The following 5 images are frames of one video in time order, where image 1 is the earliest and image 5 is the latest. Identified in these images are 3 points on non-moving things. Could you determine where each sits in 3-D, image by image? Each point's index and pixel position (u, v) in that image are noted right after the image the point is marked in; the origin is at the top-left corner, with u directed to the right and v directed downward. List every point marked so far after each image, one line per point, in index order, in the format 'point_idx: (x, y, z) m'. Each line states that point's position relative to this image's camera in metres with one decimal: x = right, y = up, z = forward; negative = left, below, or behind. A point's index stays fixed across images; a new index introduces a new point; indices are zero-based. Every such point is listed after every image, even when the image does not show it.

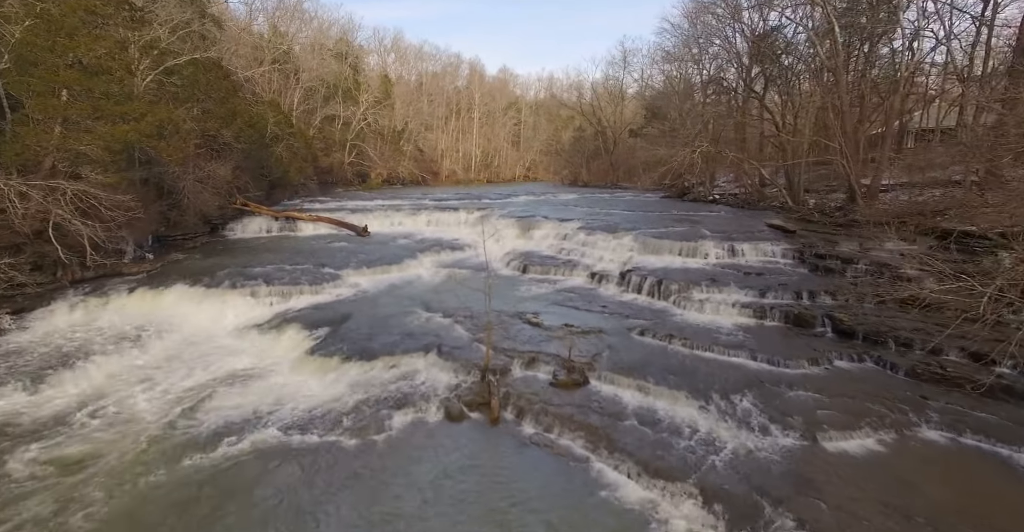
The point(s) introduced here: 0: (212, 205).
0: (-10.7, +2.2, +18.7) m
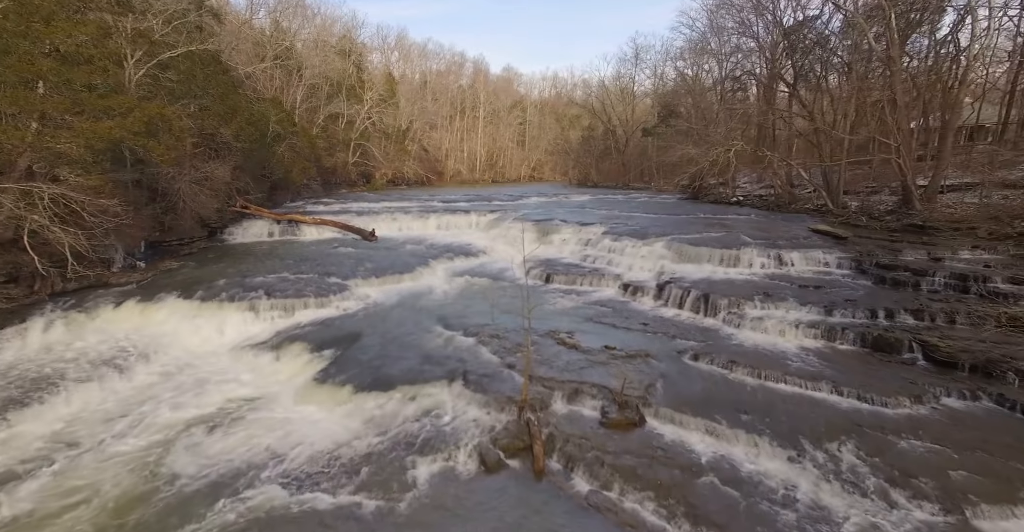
0: (-10.1, +2.0, +17.5) m
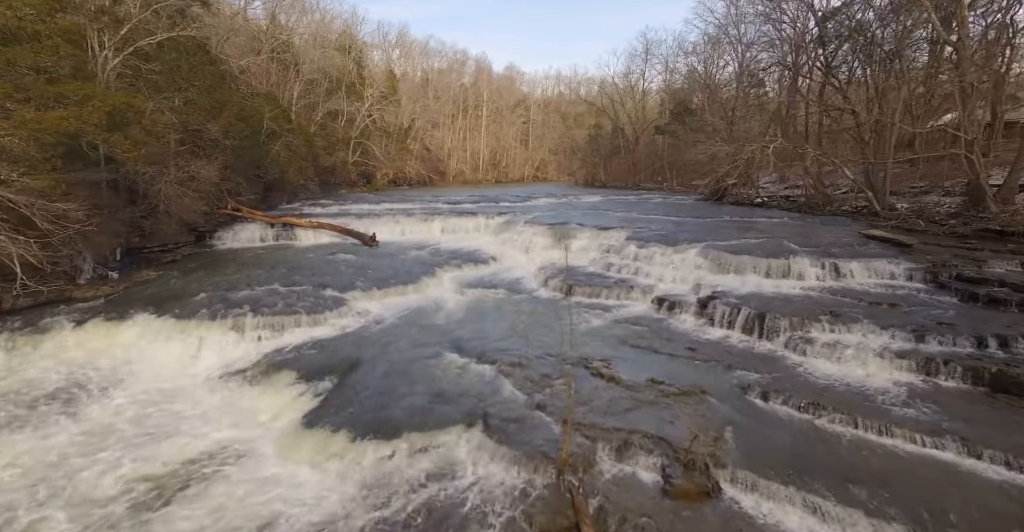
0: (-9.7, +1.7, +16.1) m
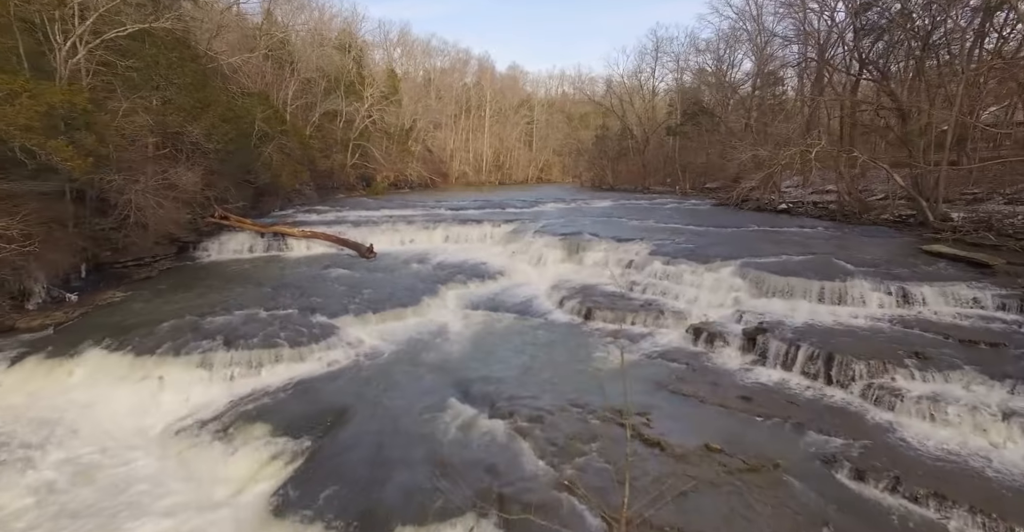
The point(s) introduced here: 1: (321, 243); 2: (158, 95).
0: (-9.5, +1.3, +14.7) m
1: (-6.6, +0.8, +18.2) m
2: (-9.2, +4.5, +13.7) m
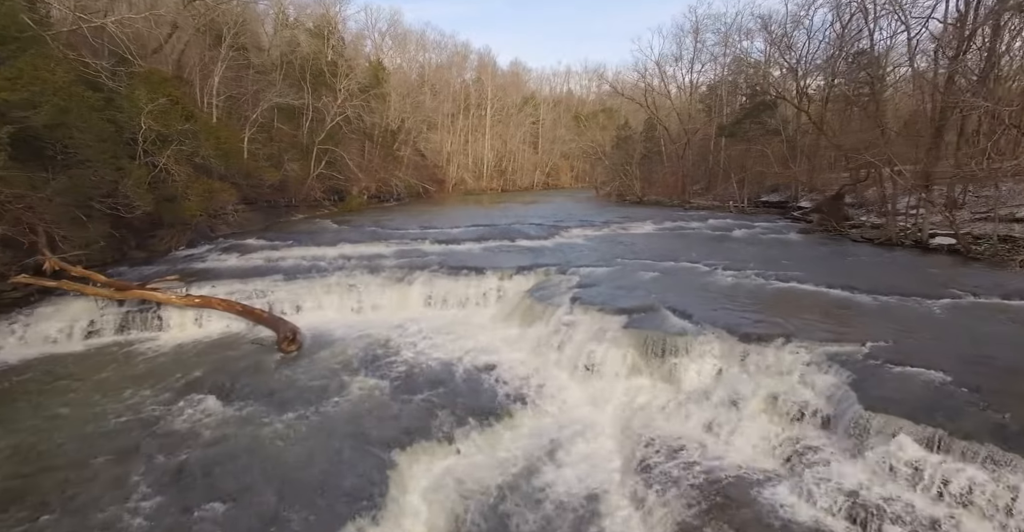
0: (-9.0, -0.6, +7.3) m
1: (-6.1, -1.1, +10.8) m
2: (-8.8, +2.6, +6.3) m
